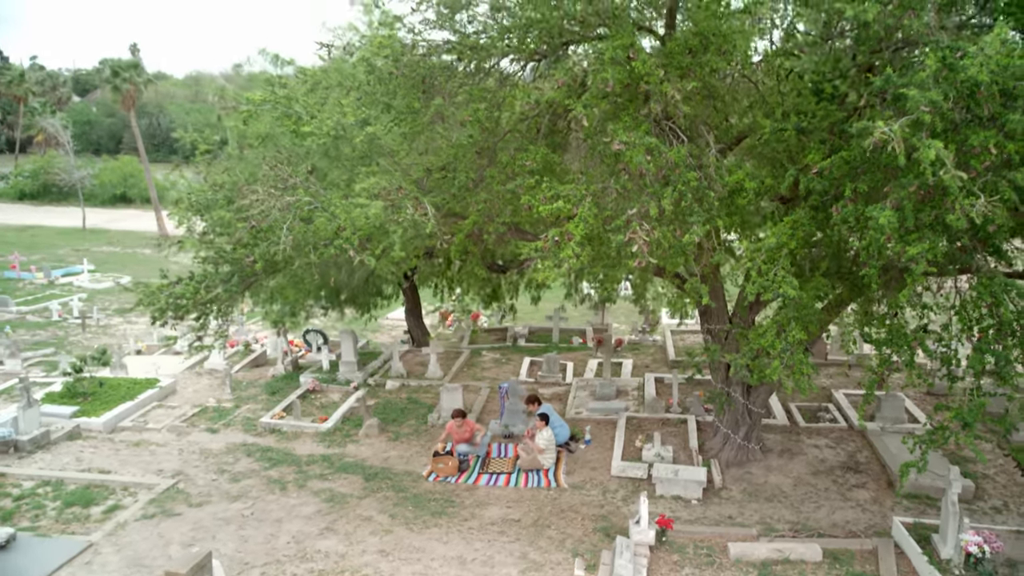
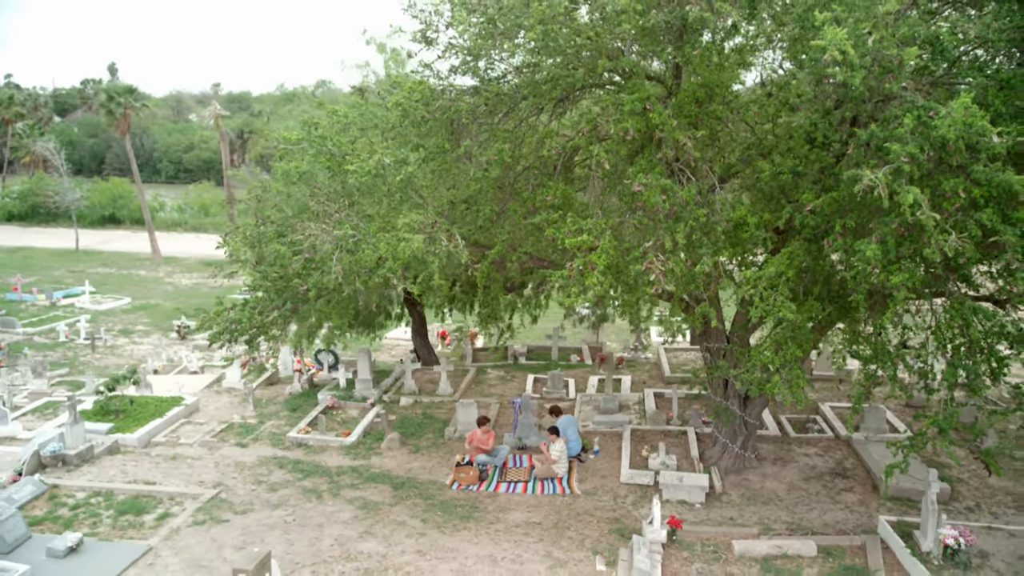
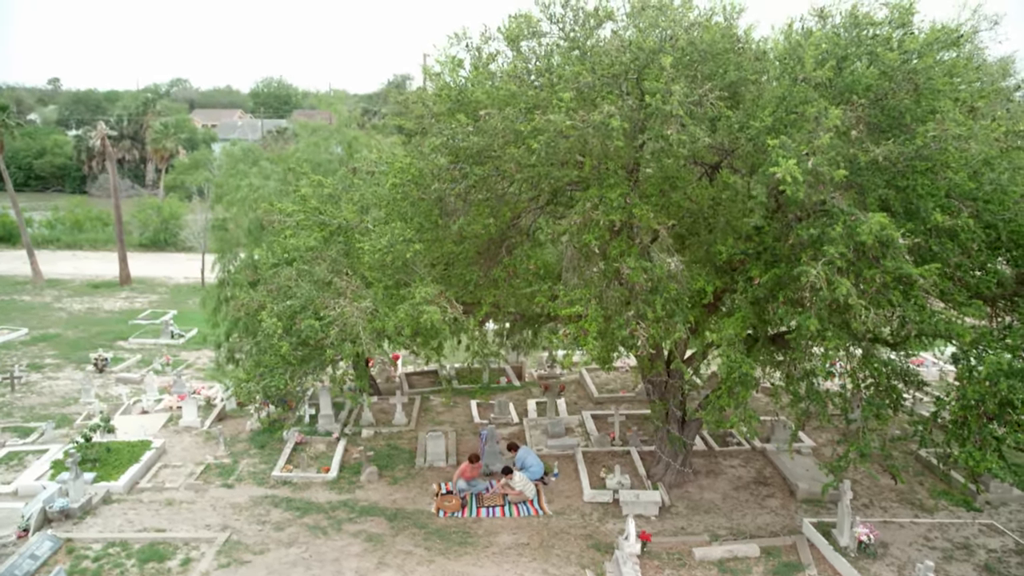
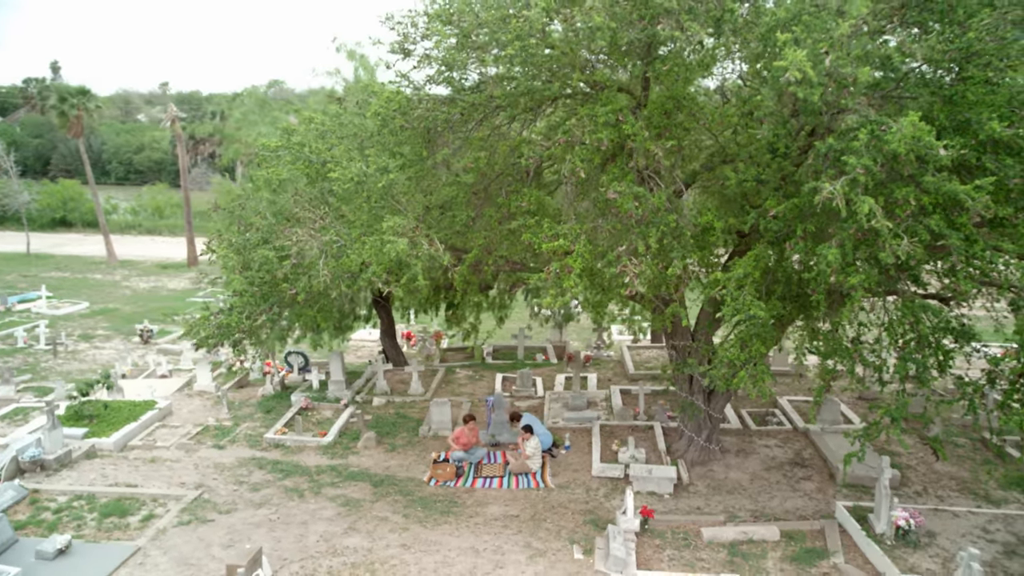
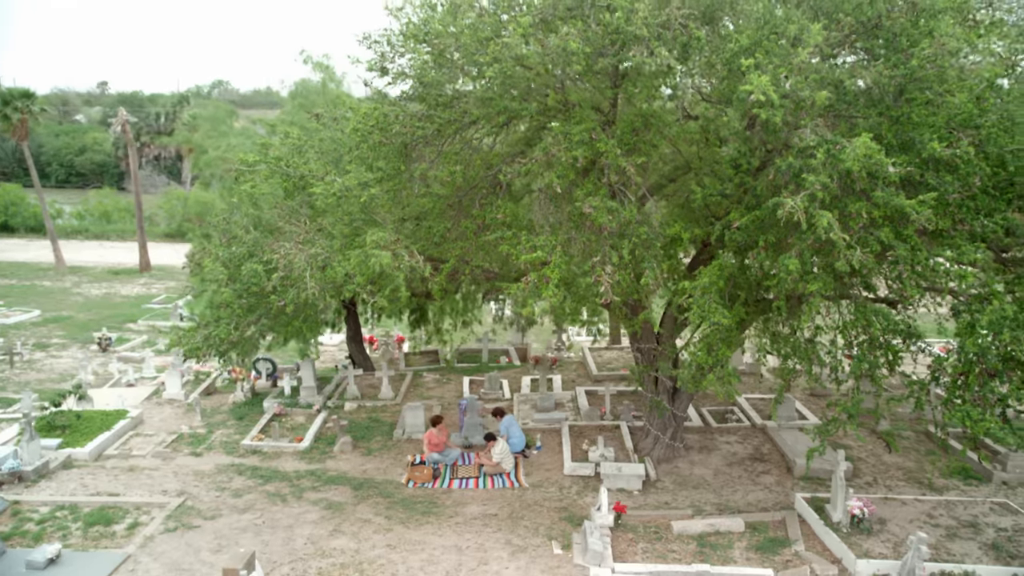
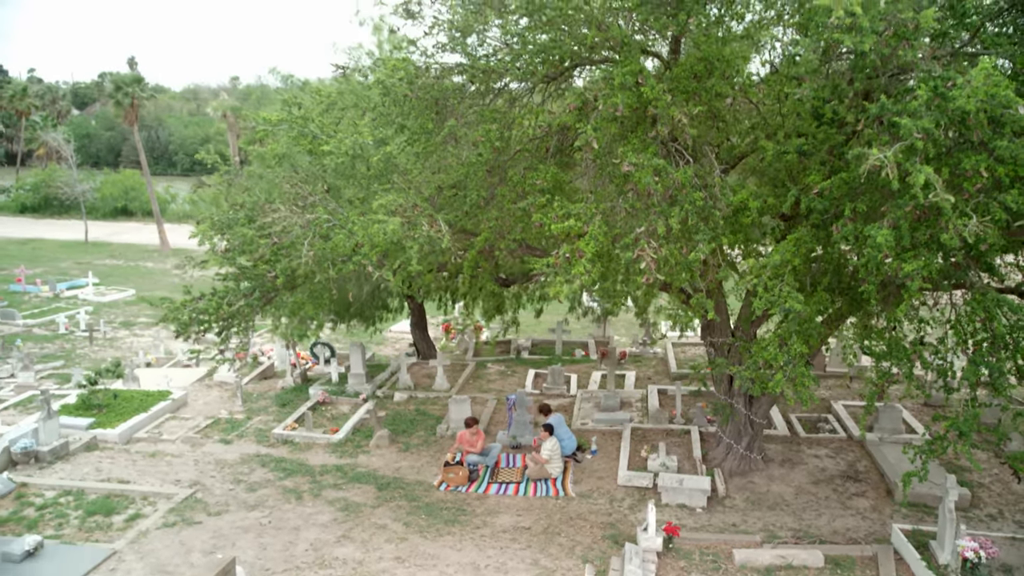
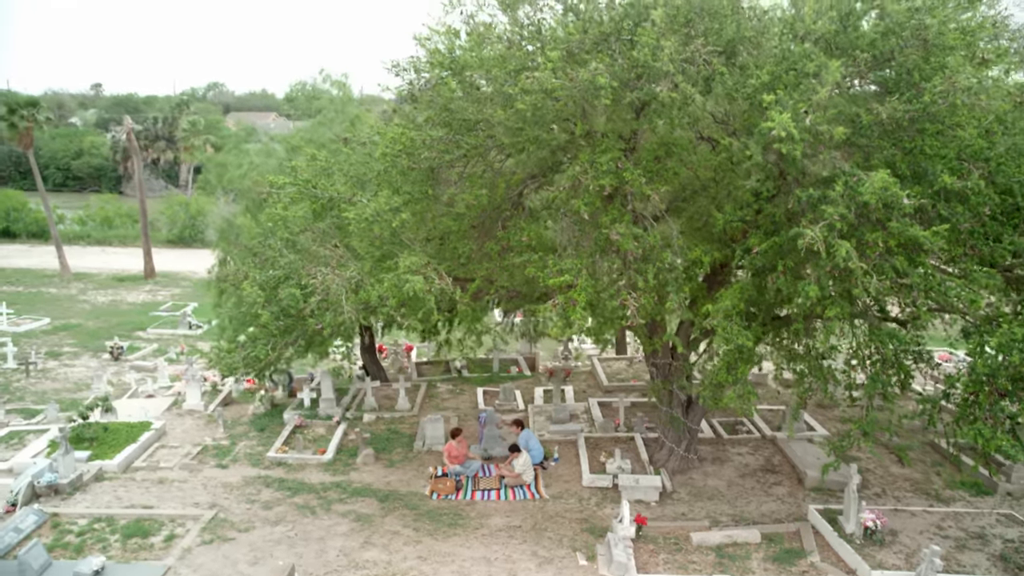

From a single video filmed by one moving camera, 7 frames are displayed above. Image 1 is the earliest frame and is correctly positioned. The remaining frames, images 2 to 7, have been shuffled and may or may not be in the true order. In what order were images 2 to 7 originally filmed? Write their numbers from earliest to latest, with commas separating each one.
6, 2, 4, 5, 7, 3
